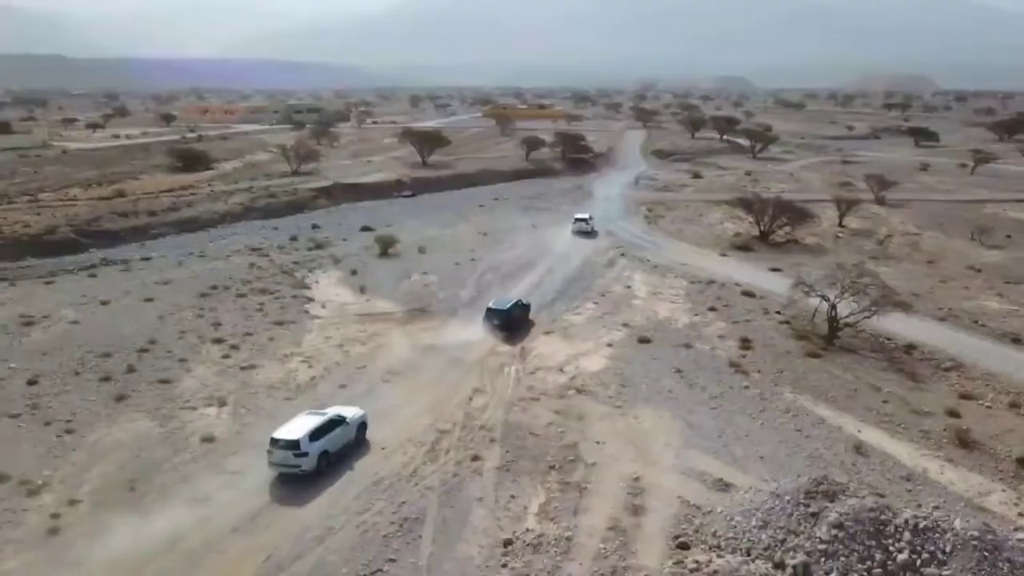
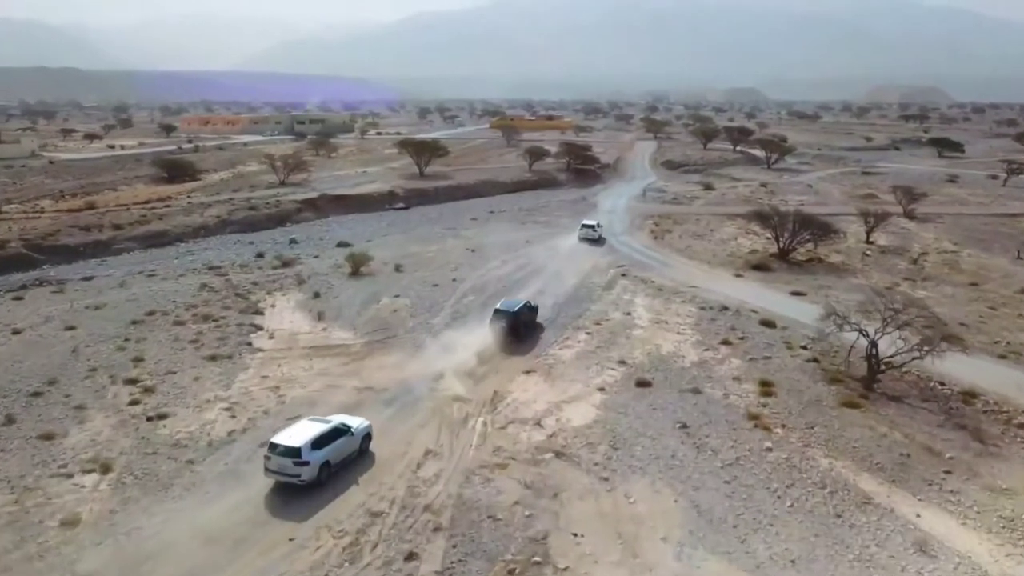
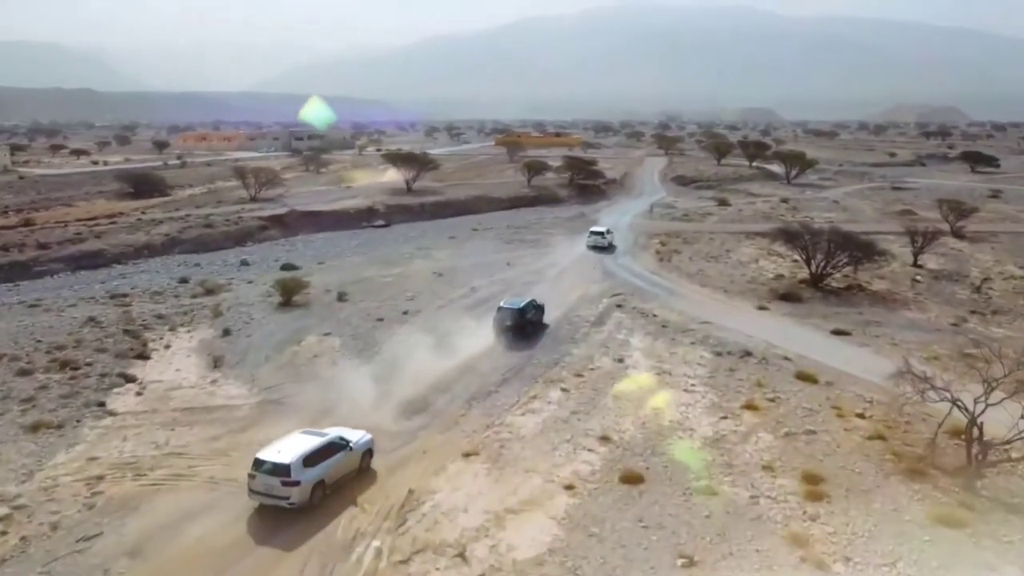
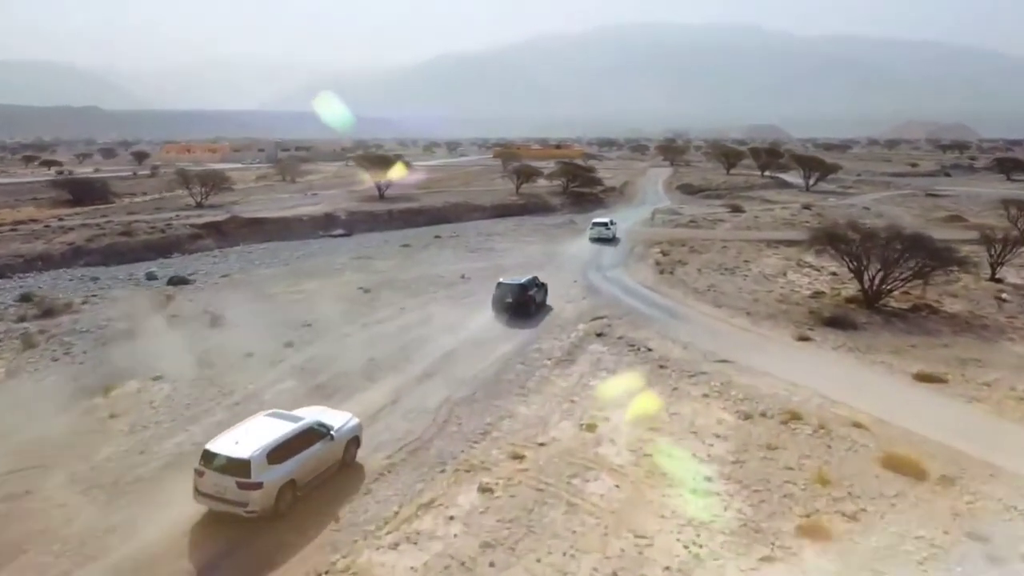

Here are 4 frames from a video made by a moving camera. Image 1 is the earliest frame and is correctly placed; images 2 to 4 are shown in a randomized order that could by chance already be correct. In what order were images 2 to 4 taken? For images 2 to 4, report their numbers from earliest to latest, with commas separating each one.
2, 3, 4
